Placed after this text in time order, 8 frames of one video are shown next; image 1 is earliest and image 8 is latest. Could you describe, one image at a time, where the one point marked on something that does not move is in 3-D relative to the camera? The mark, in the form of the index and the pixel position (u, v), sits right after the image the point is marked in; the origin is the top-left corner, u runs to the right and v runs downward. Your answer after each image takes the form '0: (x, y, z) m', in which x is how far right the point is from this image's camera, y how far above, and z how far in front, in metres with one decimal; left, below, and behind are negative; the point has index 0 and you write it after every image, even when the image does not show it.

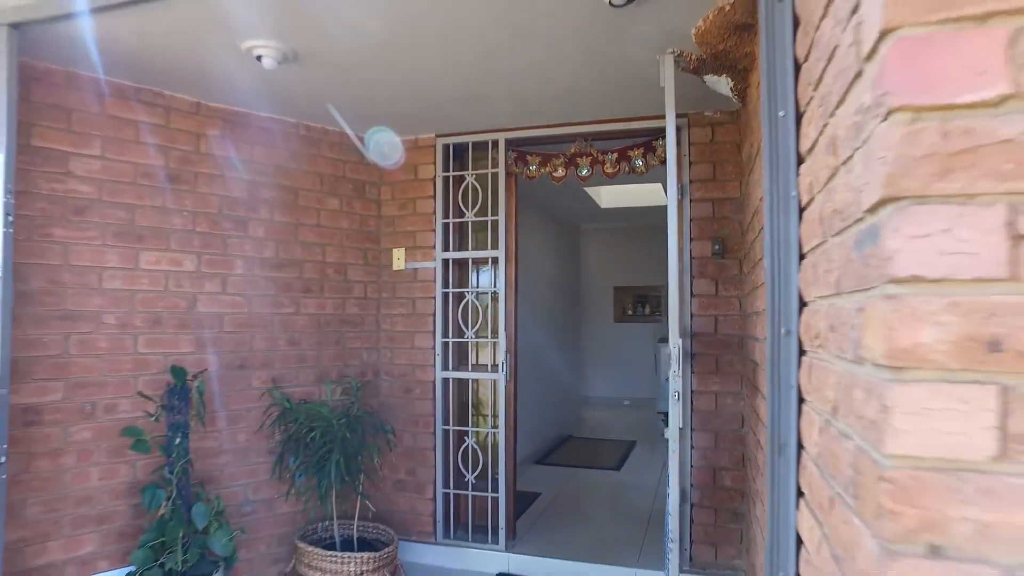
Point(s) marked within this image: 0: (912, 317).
0: (+0.5, 0.0, +0.7) m
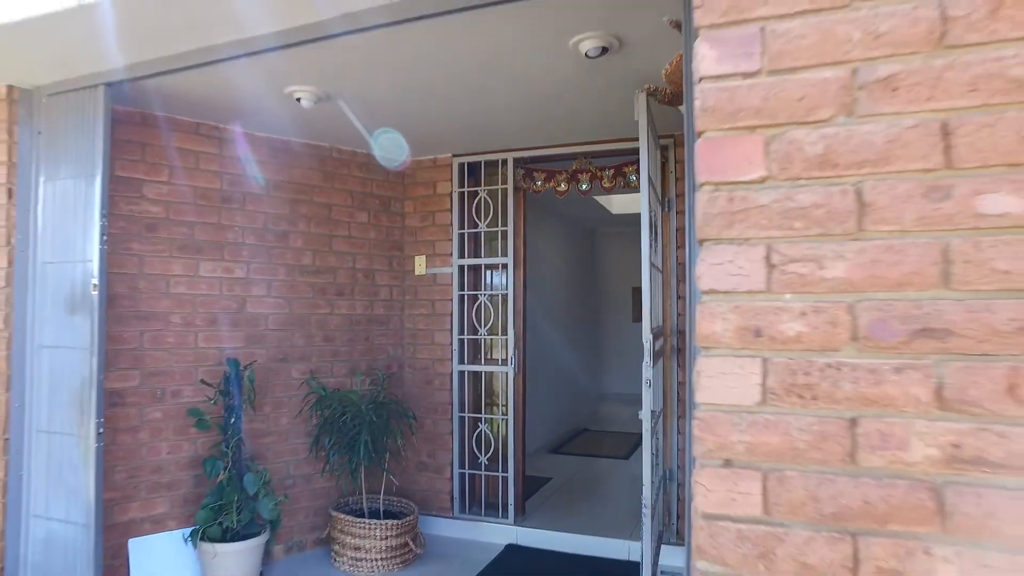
0: (+0.4, -0.1, +1.2) m
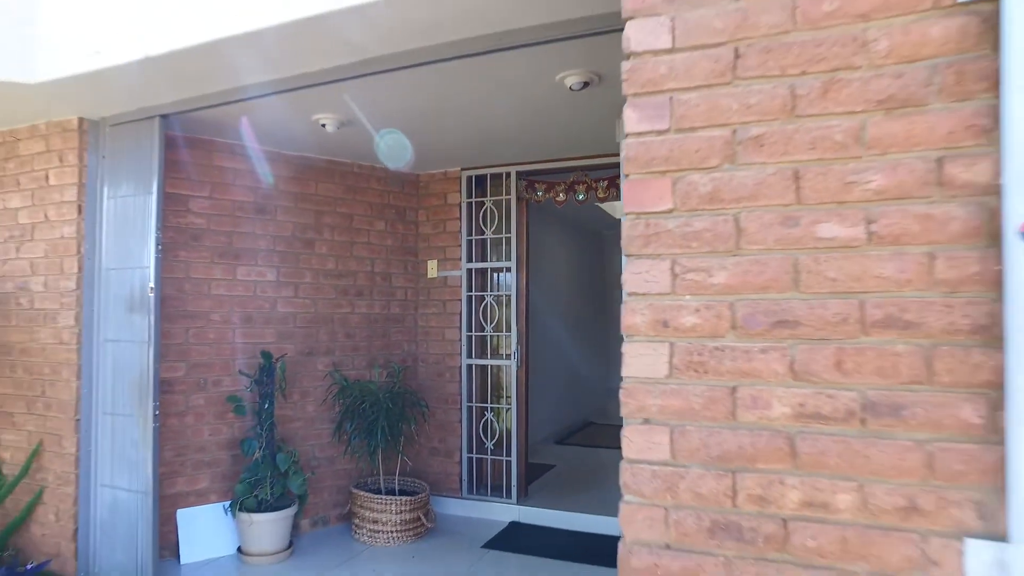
0: (+0.3, -0.1, +1.6) m
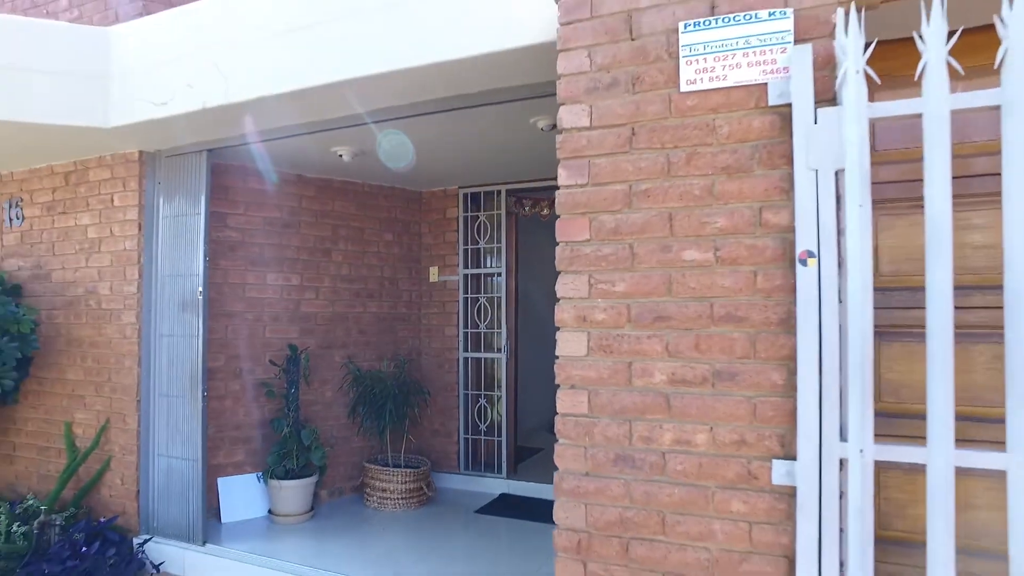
0: (+0.2, -0.1, +2.3) m
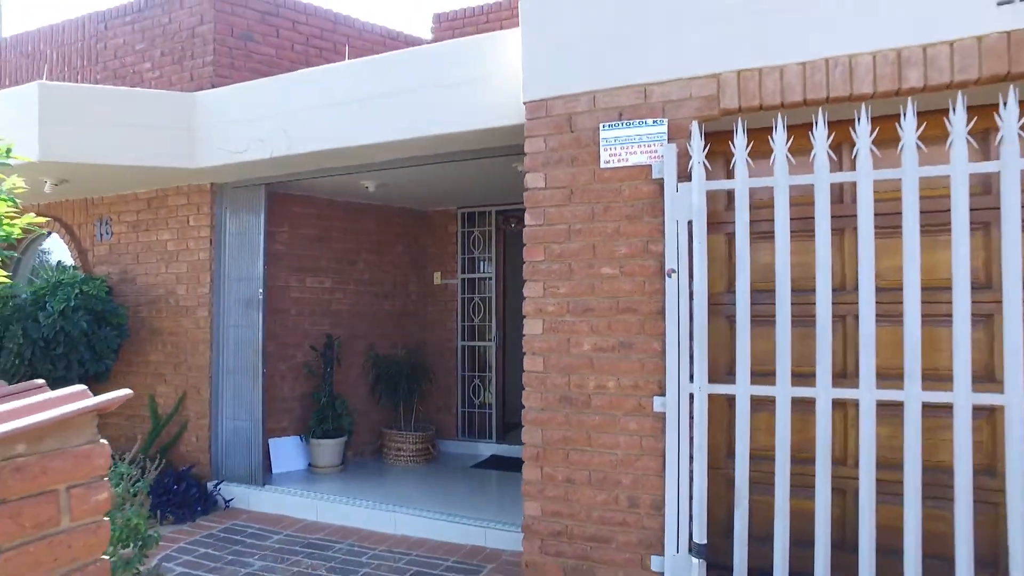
0: (+0.1, -0.1, +3.6) m
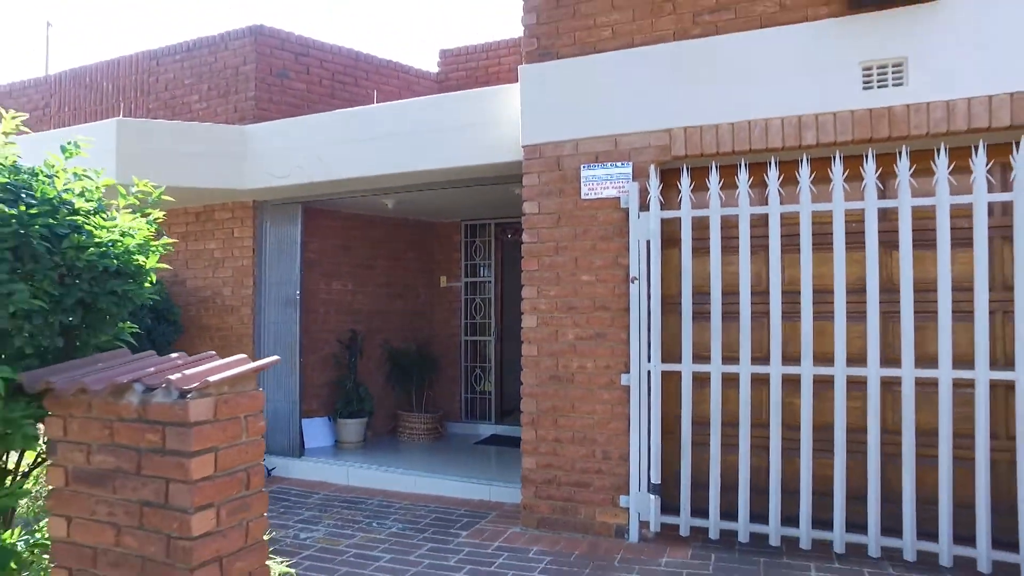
0: (+0.1, -0.1, +4.7) m
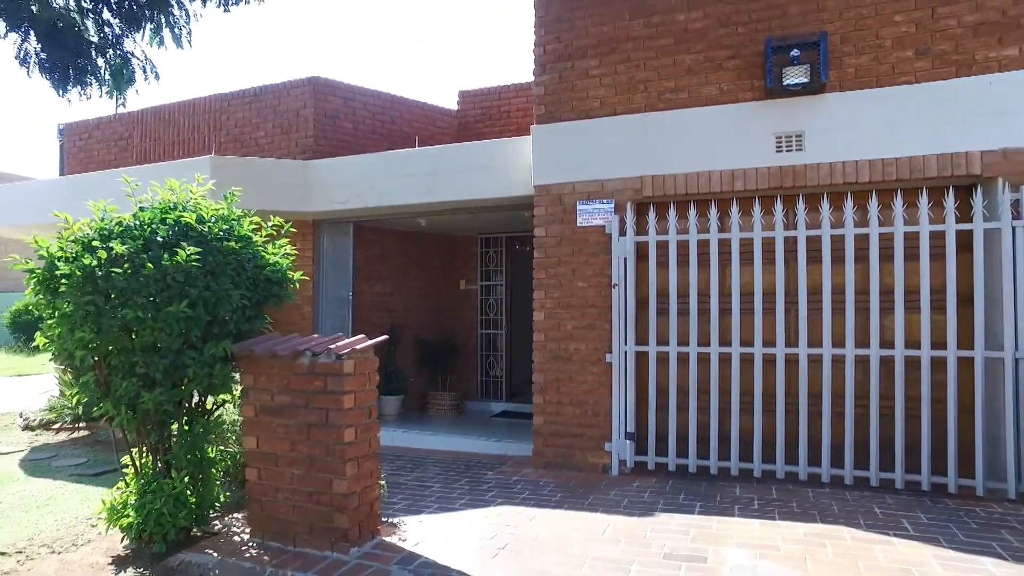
0: (+0.2, -0.2, +6.3) m
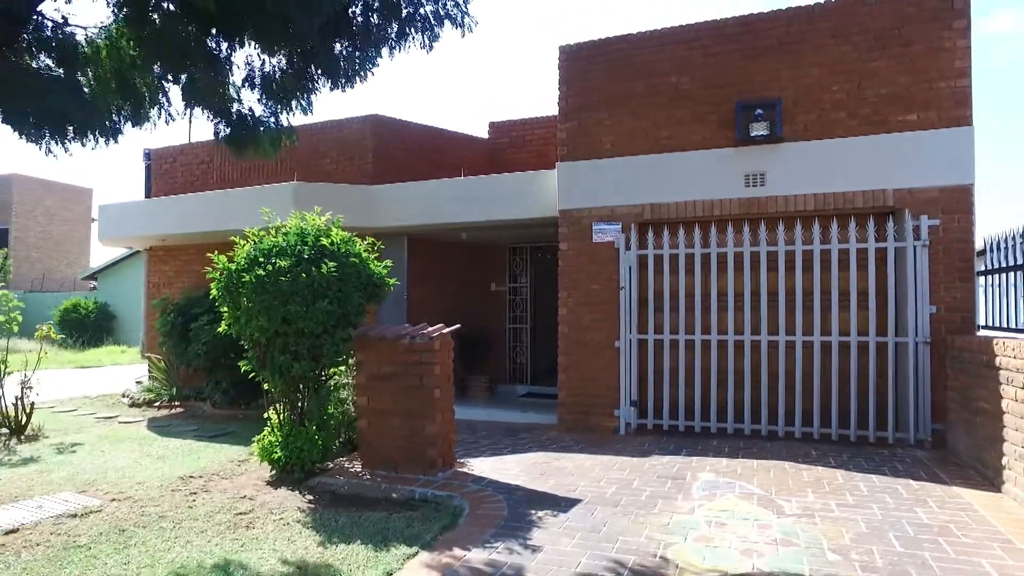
0: (+0.6, -0.2, +8.0) m
